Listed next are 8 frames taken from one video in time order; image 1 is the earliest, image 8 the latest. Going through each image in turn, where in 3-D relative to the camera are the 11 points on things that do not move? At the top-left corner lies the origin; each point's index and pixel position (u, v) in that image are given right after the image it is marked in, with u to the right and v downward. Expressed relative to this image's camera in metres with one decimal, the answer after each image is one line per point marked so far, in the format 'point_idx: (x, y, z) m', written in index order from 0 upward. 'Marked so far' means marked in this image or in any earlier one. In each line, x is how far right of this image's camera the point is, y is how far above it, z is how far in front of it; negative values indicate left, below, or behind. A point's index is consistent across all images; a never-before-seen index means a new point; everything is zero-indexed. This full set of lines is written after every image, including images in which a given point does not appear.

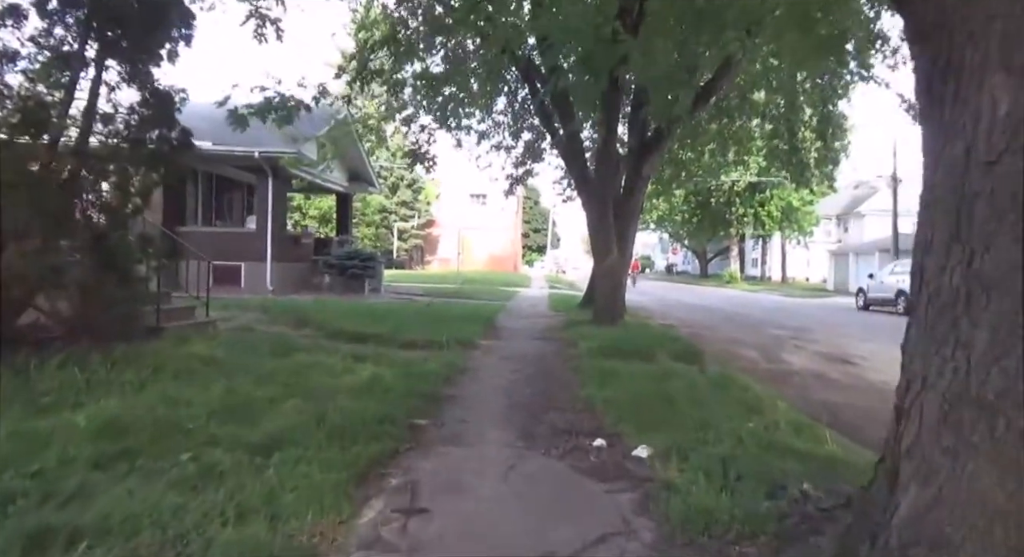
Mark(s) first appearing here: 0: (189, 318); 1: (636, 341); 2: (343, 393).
0: (-4.9, -0.6, +9.5) m
1: (+2.2, -1.1, +10.8) m
2: (-1.5, -1.1, +5.8) m
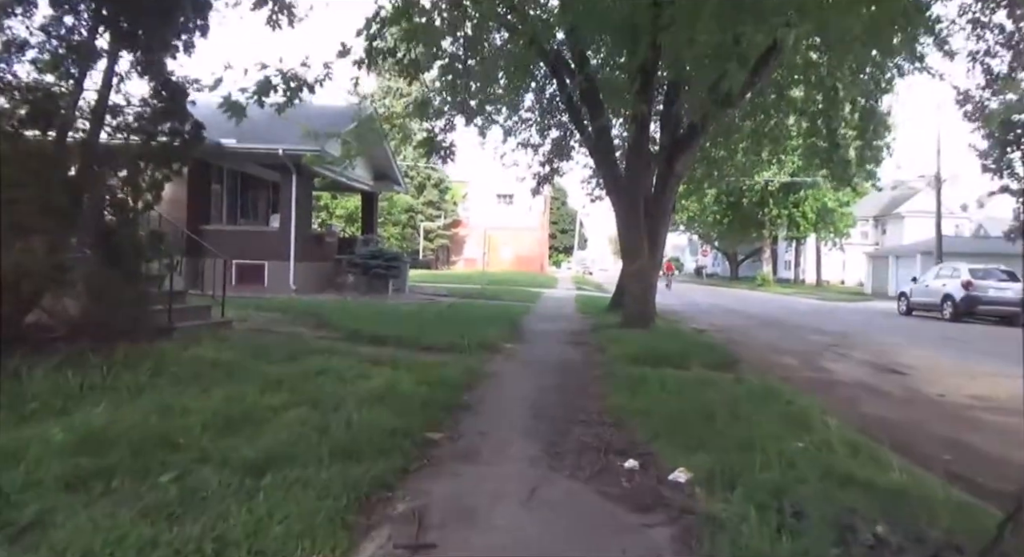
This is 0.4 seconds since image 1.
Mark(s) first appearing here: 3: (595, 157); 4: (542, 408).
0: (-4.6, -0.6, +9.2) m
1: (+2.6, -1.1, +10.3) m
2: (-1.3, -1.1, +5.3) m
3: (+1.9, +2.7, +13.9) m
4: (+0.3, -1.3, +6.4) m
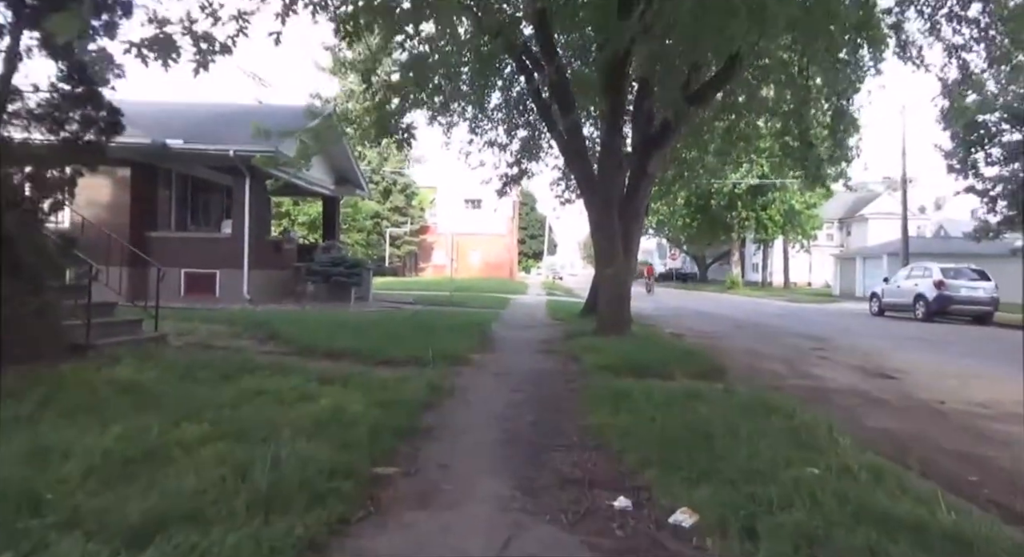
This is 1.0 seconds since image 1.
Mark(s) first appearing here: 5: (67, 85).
0: (-5.0, -0.7, +8.2) m
1: (+2.1, -1.2, +9.6) m
2: (-1.6, -1.1, +4.5) m
3: (+1.2, +2.6, +13.3) m
4: (0.0, -1.4, +5.6) m
5: (-4.8, +2.1, +6.7) m
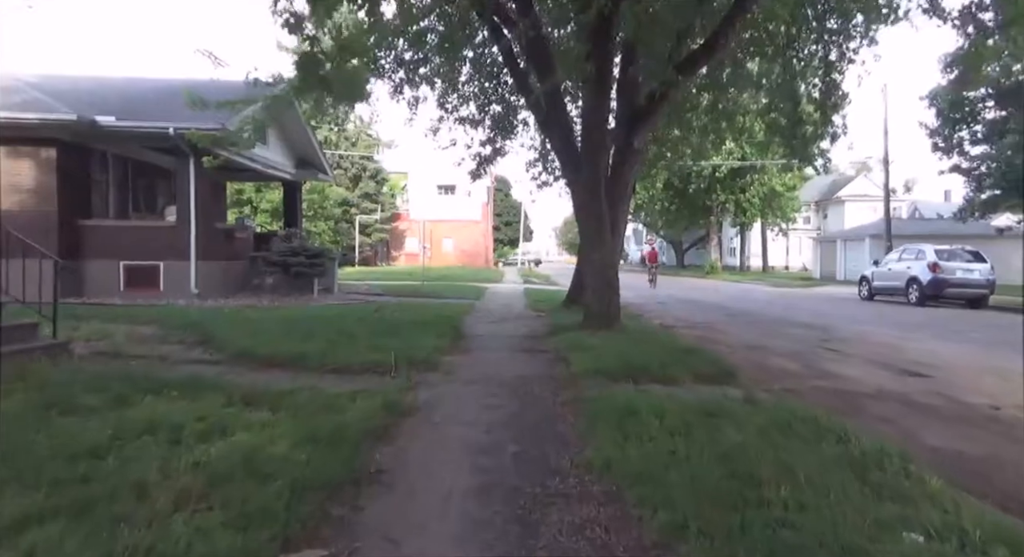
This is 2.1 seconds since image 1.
0: (-5.3, -0.7, +6.7) m
1: (+1.8, -1.0, +8.3) m
2: (-1.7, -1.1, +3.1) m
3: (+0.7, +2.9, +11.9) m
4: (-0.1, -1.3, +4.3) m
5: (-5.1, +2.1, +5.1) m
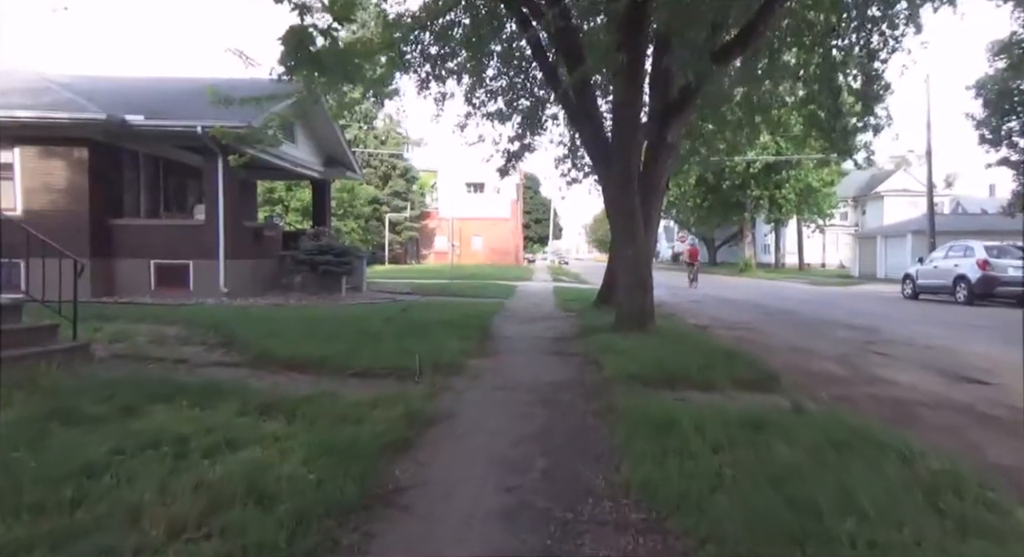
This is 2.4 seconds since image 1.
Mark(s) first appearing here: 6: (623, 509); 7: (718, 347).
0: (-5.0, -0.7, +6.6) m
1: (+2.2, -1.0, +7.9) m
2: (-1.6, -1.1, +2.8) m
3: (+1.2, +2.9, +11.5) m
4: (+0.1, -1.3, +3.9) m
5: (-4.8, +2.1, +5.0) m
6: (+0.6, -1.3, +3.6) m
7: (+3.1, -1.0, +9.2) m
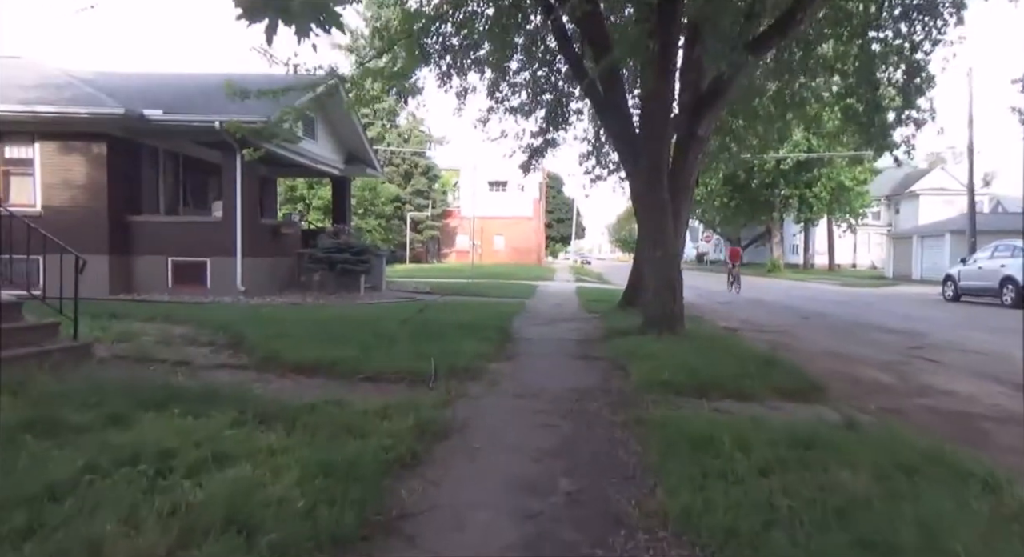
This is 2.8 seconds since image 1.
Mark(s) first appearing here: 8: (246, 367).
0: (-4.7, -0.6, +6.3) m
1: (+2.4, -1.0, +7.3) m
2: (-1.5, -1.1, +2.4) m
3: (+1.6, +2.9, +11.0) m
4: (+0.2, -1.3, +3.4) m
5: (-4.7, +2.1, +4.7) m
6: (+0.7, -1.3, +3.1) m
7: (+3.4, -1.0, +8.6) m
8: (-2.9, -1.0, +6.7) m
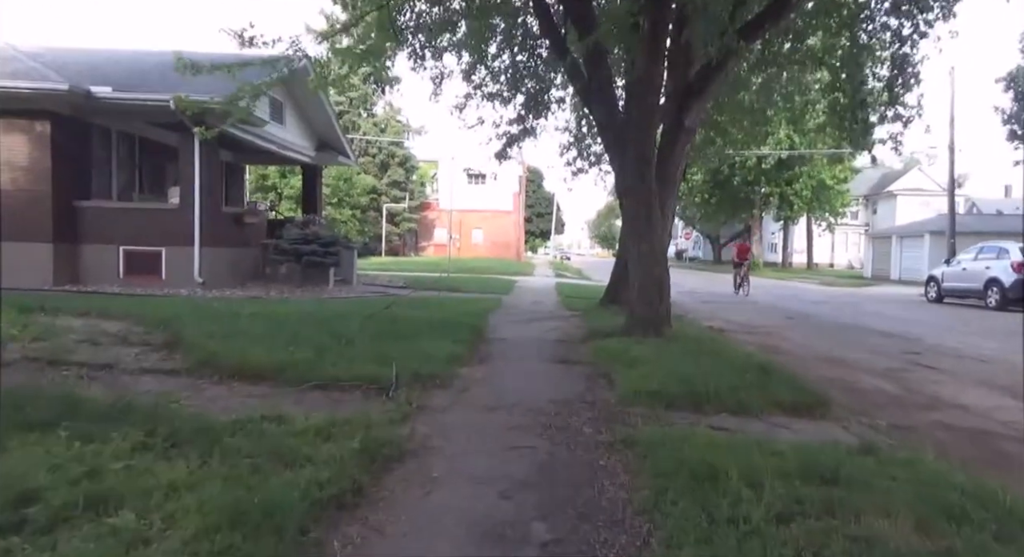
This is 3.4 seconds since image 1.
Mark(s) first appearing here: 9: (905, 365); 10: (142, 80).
0: (-5.0, -0.6, +5.4) m
1: (+2.1, -1.0, +6.7) m
2: (-1.6, -1.1, +1.6) m
3: (+1.2, +3.0, +10.2) m
4: (0.0, -1.3, +2.7) m
5: (-4.8, +2.2, +3.7) m
6: (+0.6, -1.3, +2.4) m
7: (+3.0, -1.0, +8.0) m
8: (-3.2, -0.9, +5.9) m
9: (+5.5, -1.2, +8.7) m
10: (-8.2, +4.5, +13.7) m
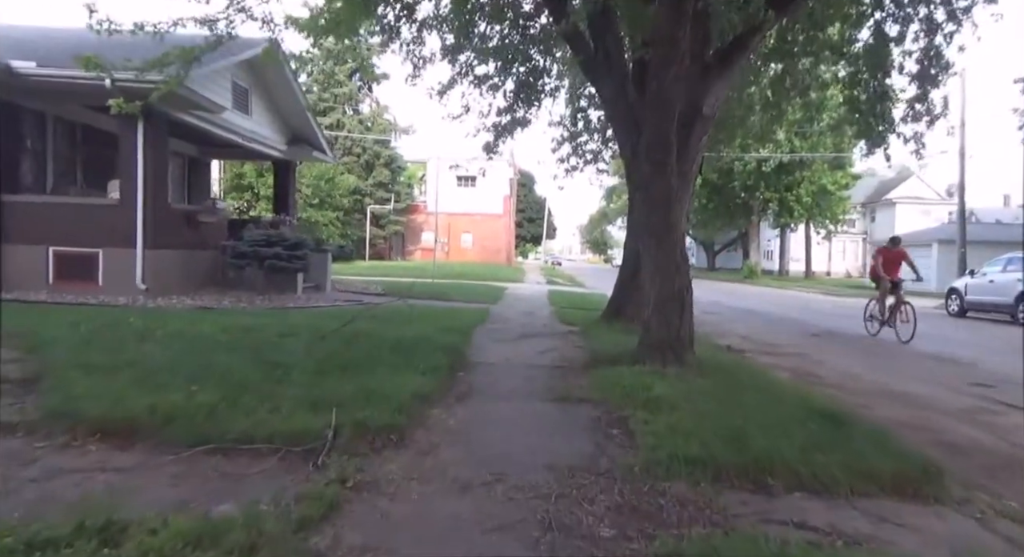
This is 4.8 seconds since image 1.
0: (-5.1, -0.6, +3.5) m
1: (+2.0, -1.1, +5.0) m
2: (-1.7, -1.2, -0.1) m
3: (+1.1, +2.8, +8.6) m
4: (-0.1, -1.4, +1.0) m
5: (-4.9, +2.1, +2.0) m
6: (+0.5, -1.4, +0.6) m
7: (+2.9, -1.2, +6.3) m
8: (-3.3, -1.0, +4.1) m
9: (+5.4, -1.4, +7.1) m
10: (-8.4, +4.3, +11.9) m
